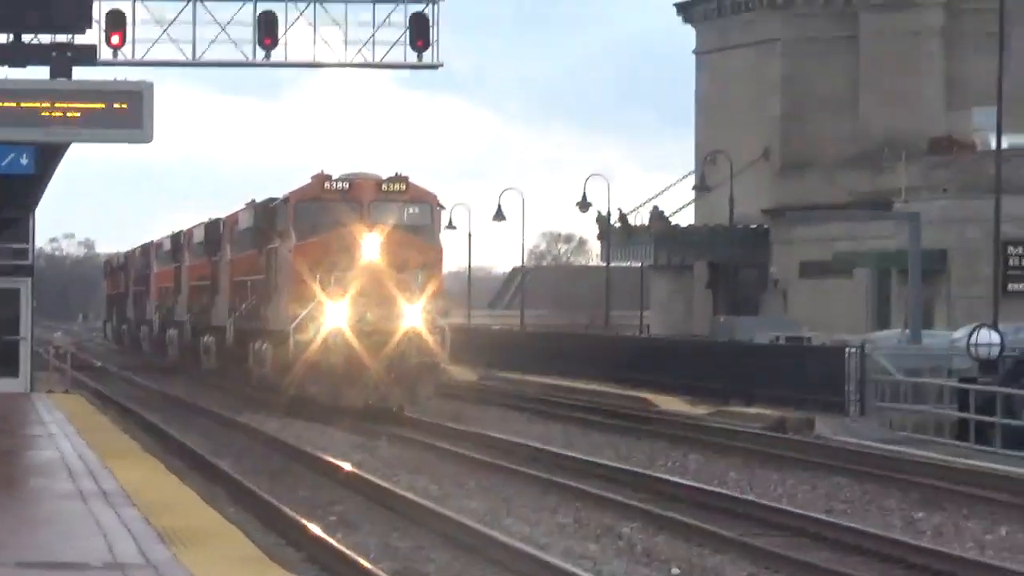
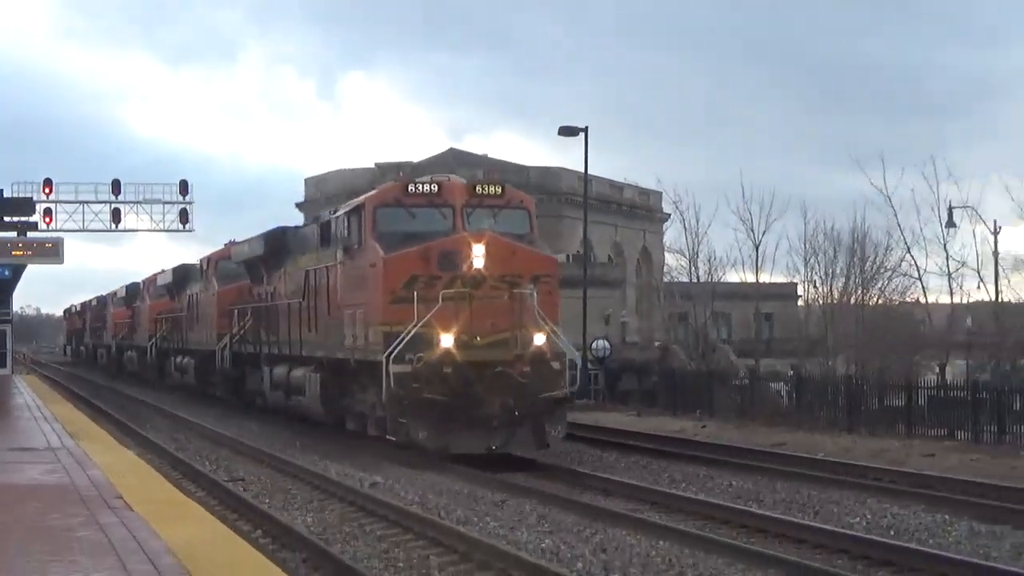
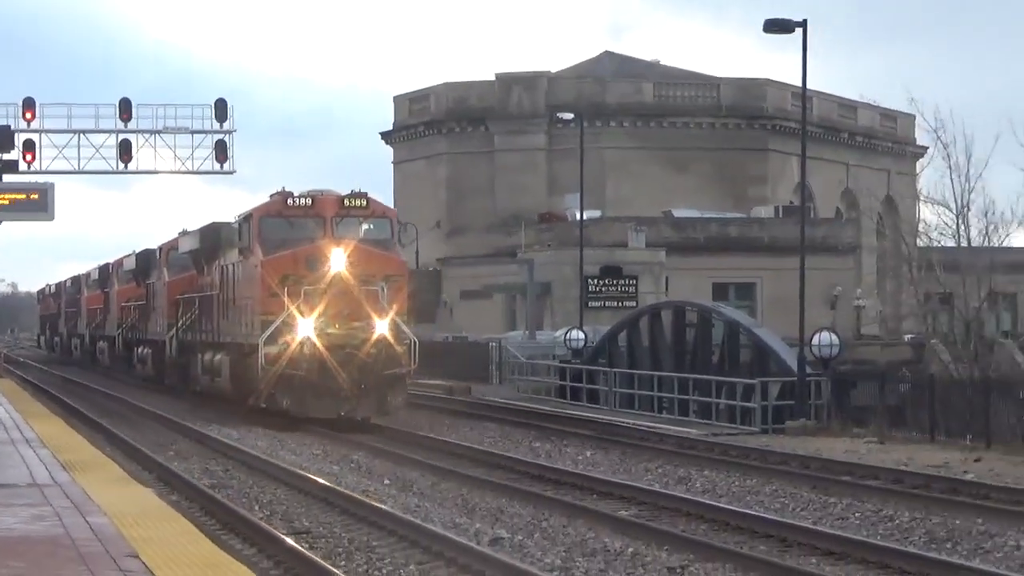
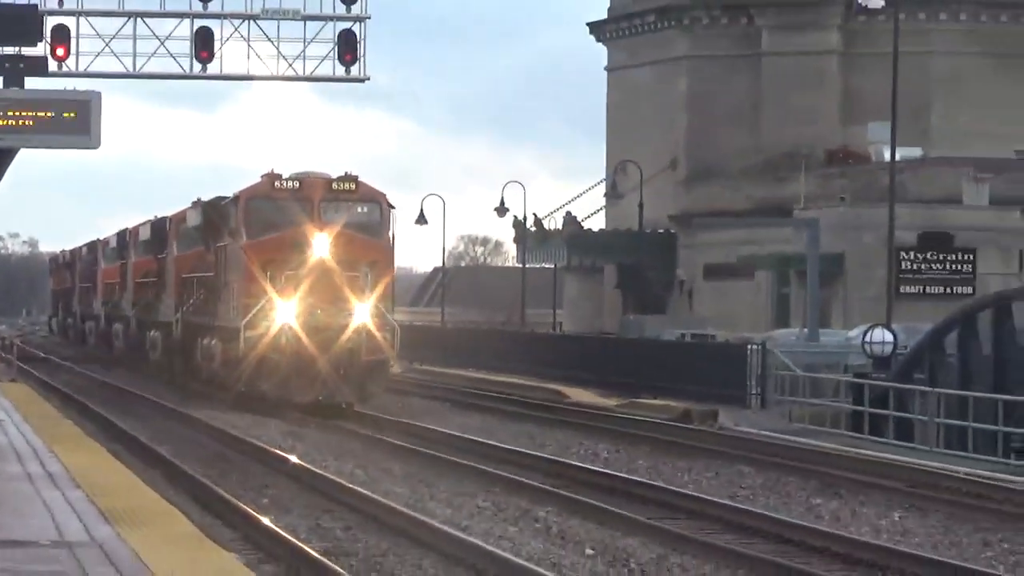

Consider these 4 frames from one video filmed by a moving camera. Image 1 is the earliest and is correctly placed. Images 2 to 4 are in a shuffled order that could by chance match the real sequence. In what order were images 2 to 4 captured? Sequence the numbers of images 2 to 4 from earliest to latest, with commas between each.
4, 3, 2
